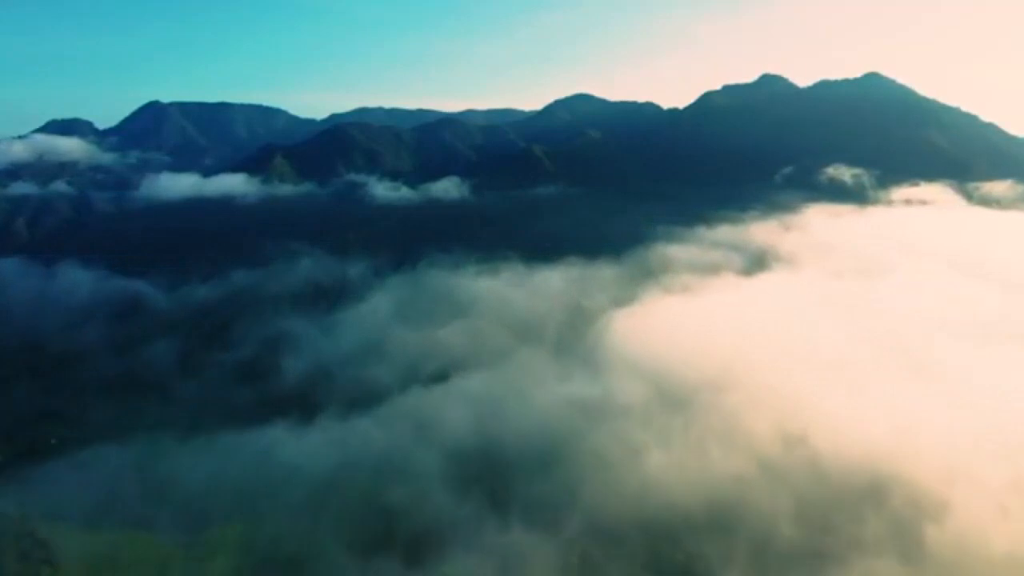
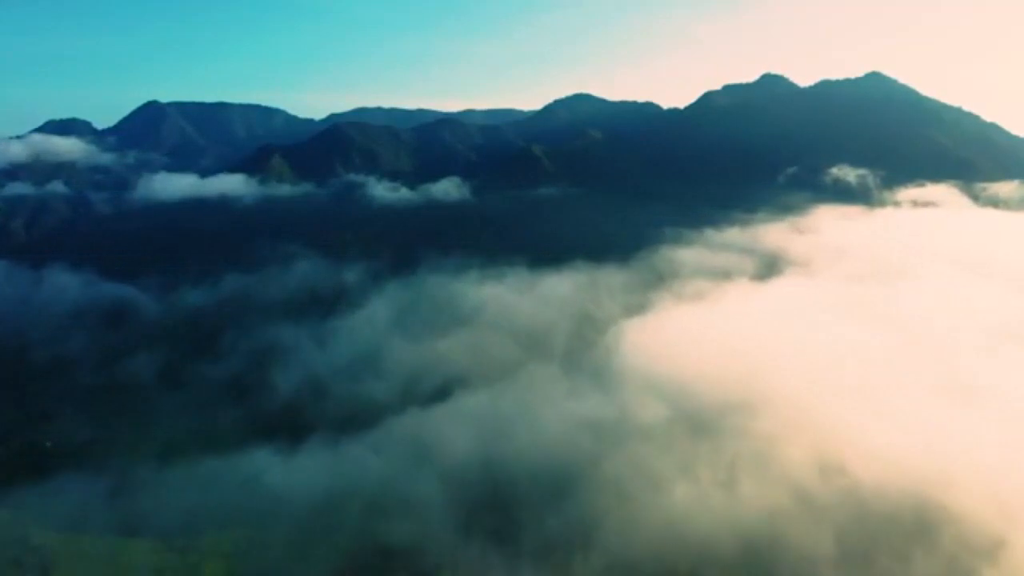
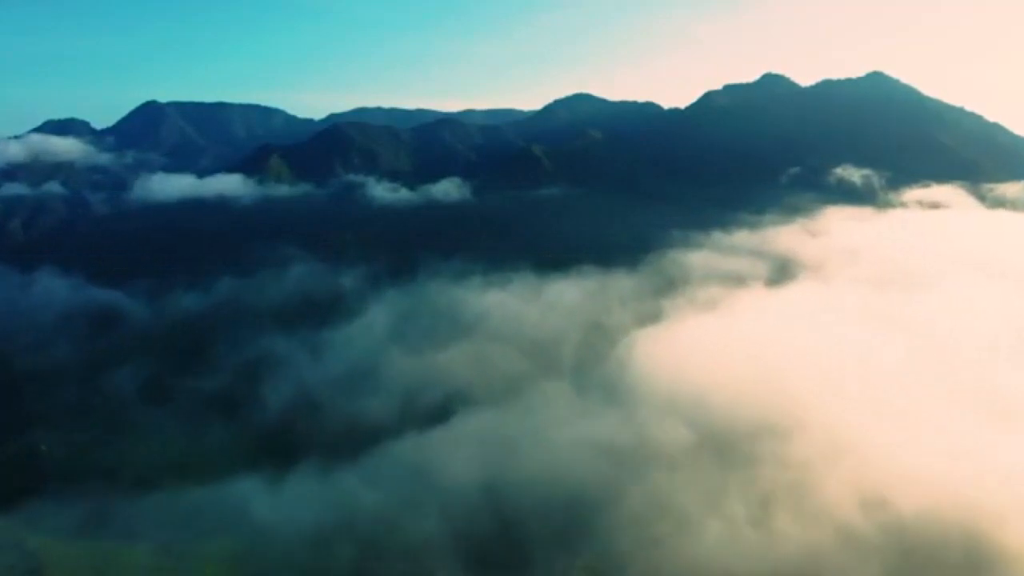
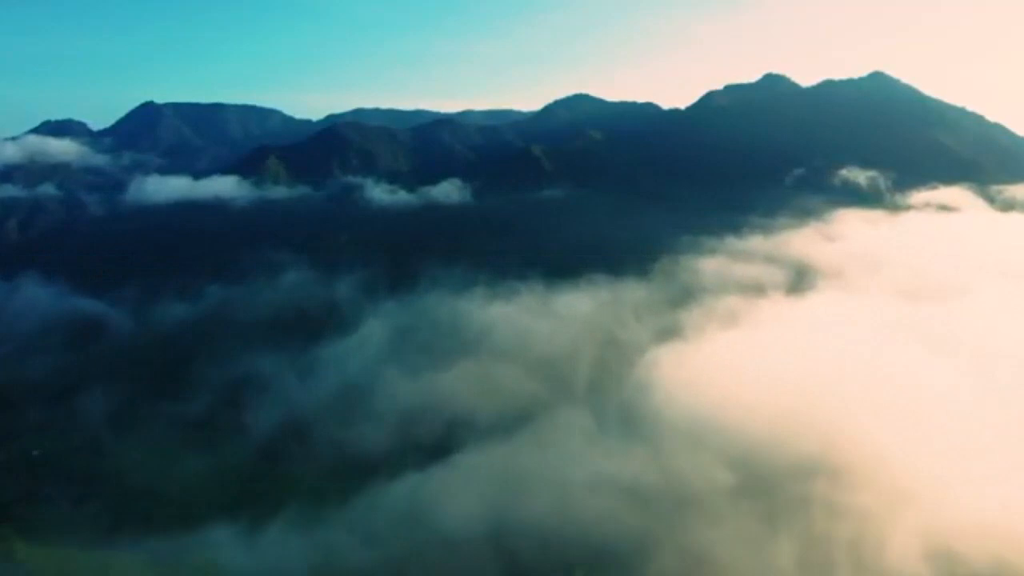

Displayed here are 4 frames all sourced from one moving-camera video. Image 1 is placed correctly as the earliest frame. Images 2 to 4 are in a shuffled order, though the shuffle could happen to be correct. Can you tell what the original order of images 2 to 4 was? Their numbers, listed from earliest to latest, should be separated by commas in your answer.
2, 3, 4
